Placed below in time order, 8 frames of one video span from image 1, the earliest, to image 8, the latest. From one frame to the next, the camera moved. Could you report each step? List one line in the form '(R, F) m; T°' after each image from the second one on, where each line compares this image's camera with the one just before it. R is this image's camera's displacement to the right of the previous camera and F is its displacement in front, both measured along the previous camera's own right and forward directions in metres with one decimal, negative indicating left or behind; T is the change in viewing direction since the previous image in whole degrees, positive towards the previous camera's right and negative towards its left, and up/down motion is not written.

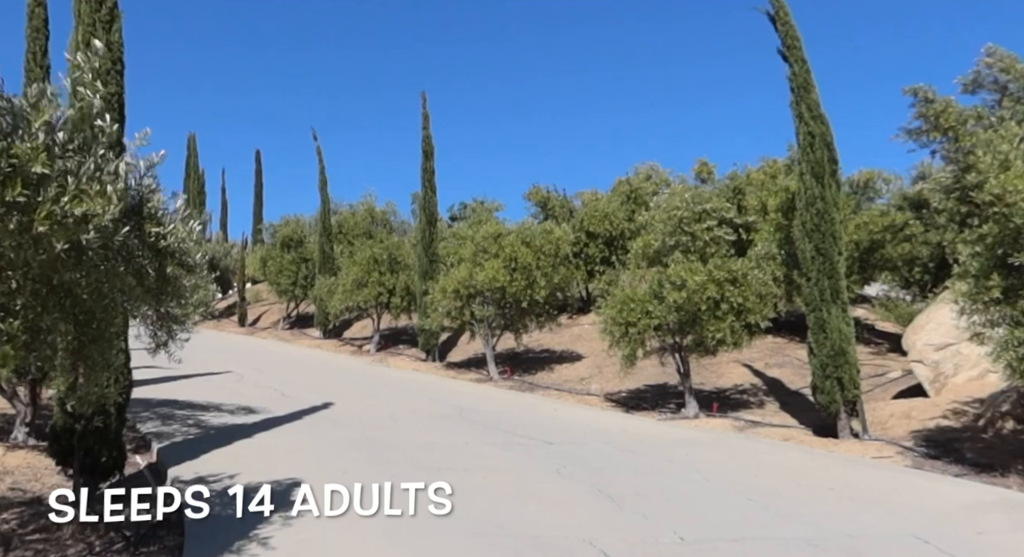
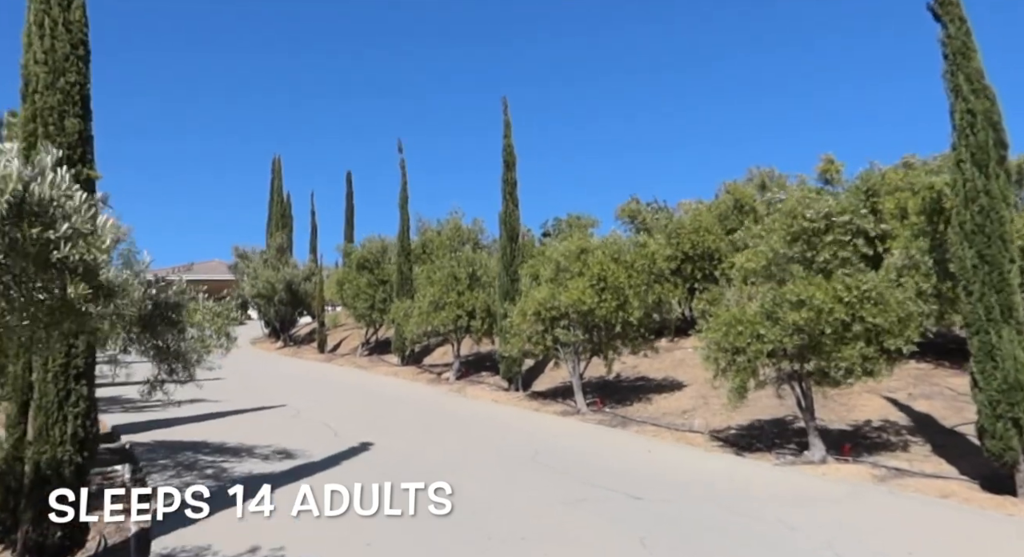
(+0.4, +2.2) m; -8°
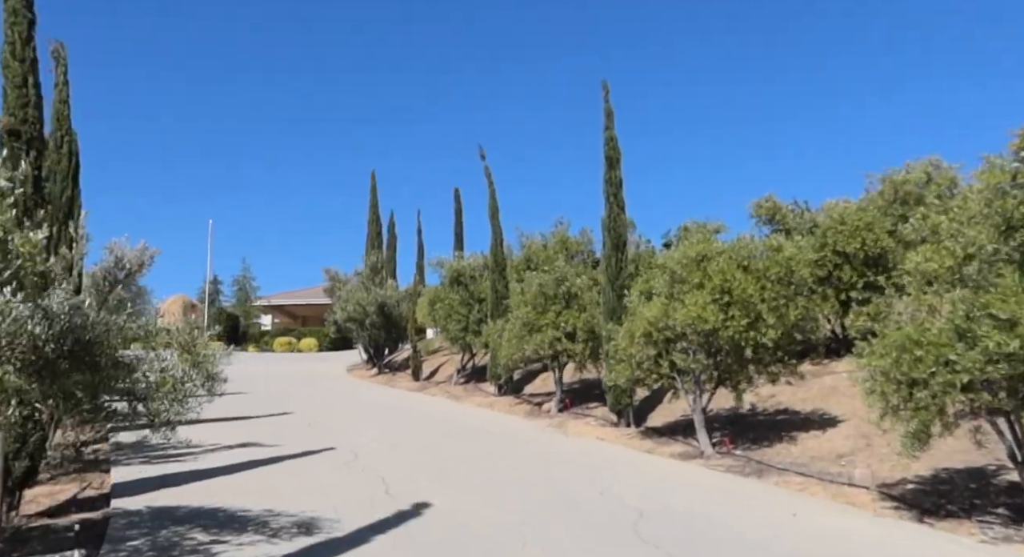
(+0.5, +2.9) m; -10°
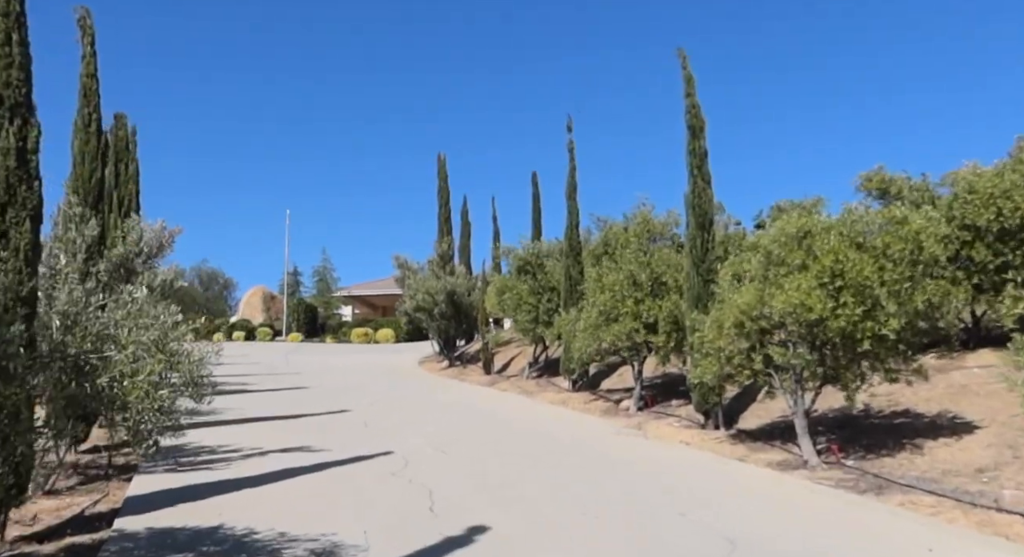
(+0.3, +1.6) m; -7°
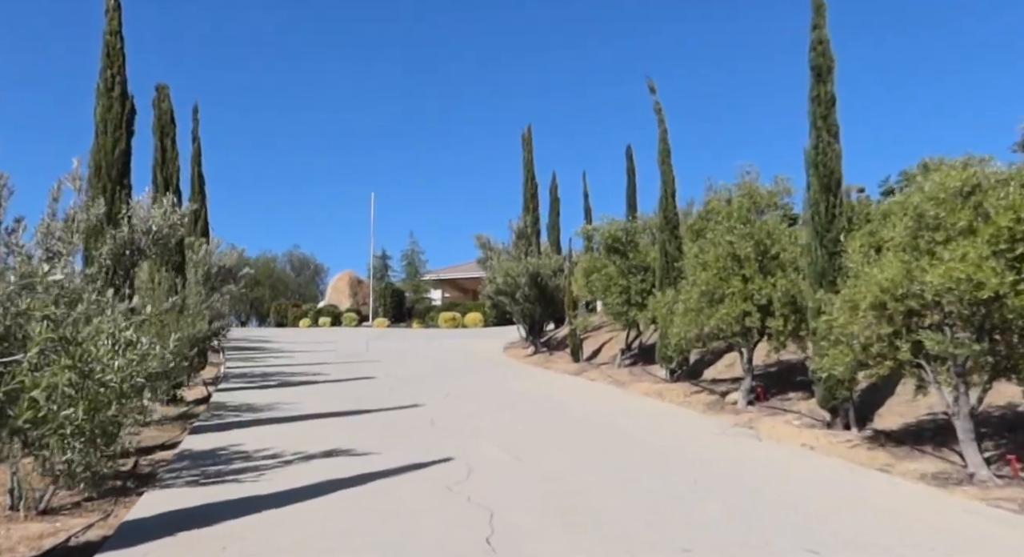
(+0.2, +2.0) m; -7°
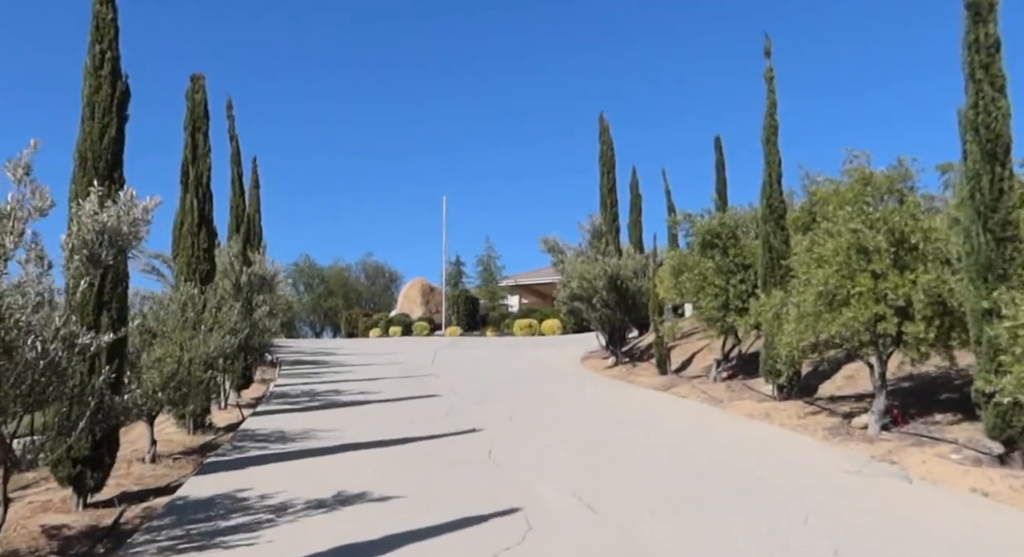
(+0.1, +2.2) m; -6°
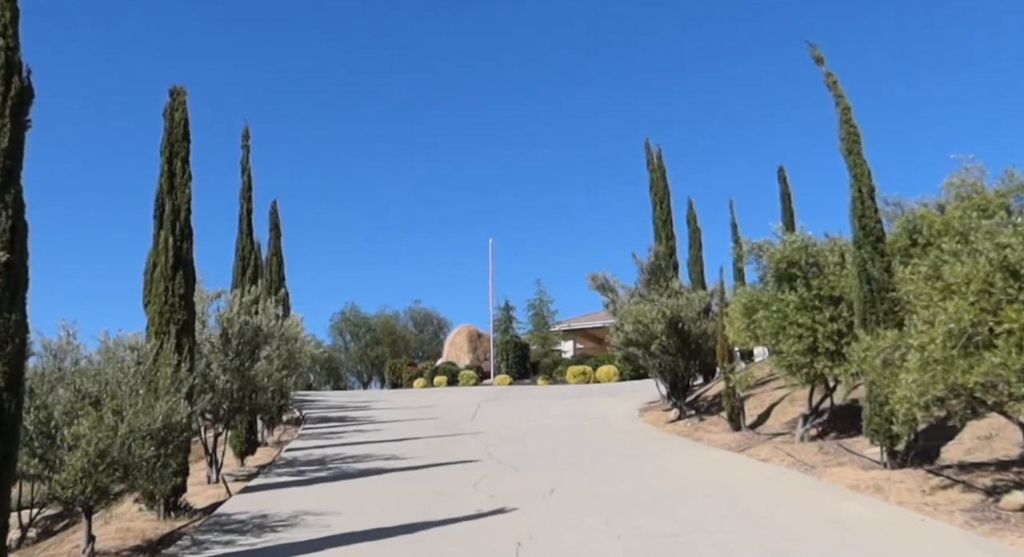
(+0.3, +2.3) m; -4°
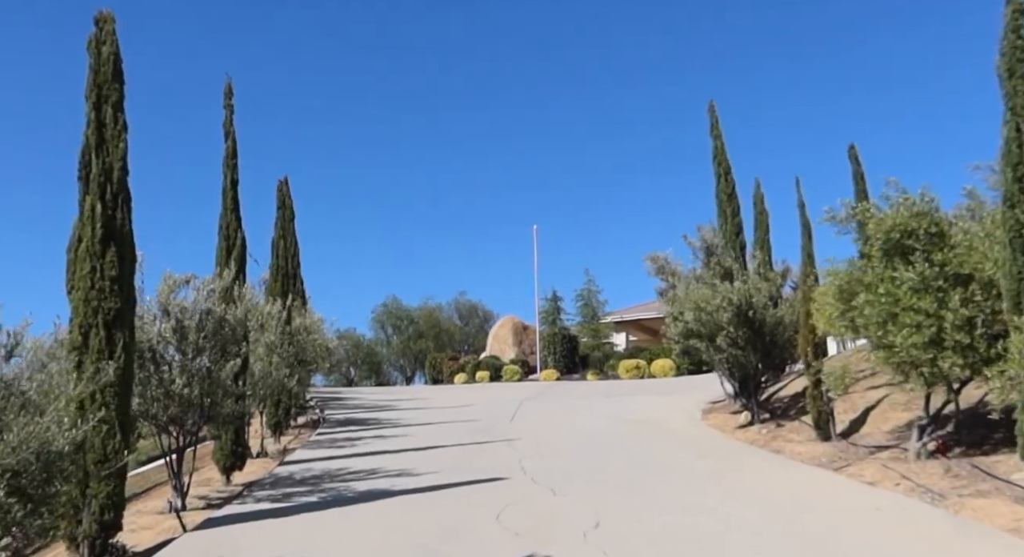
(+0.3, +2.5) m; -4°
